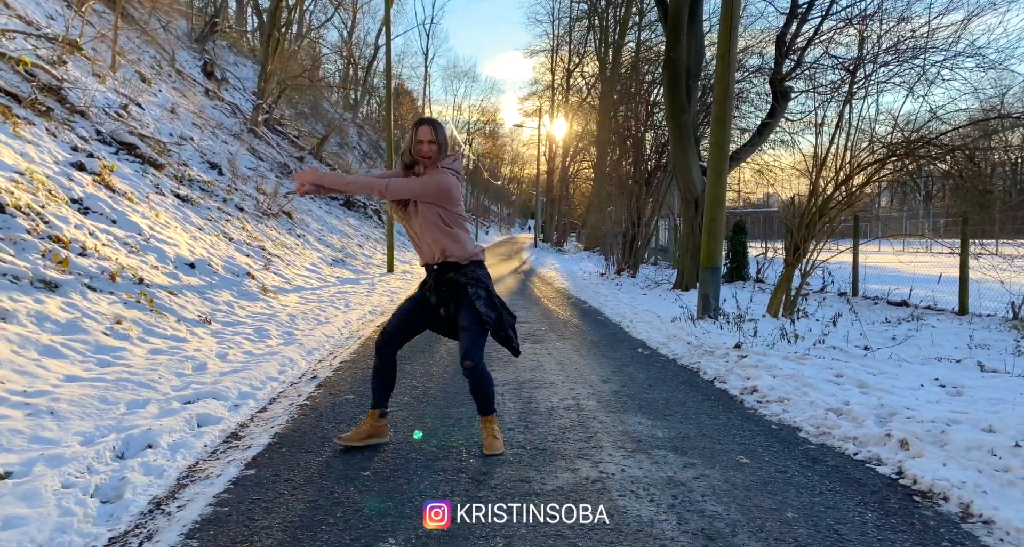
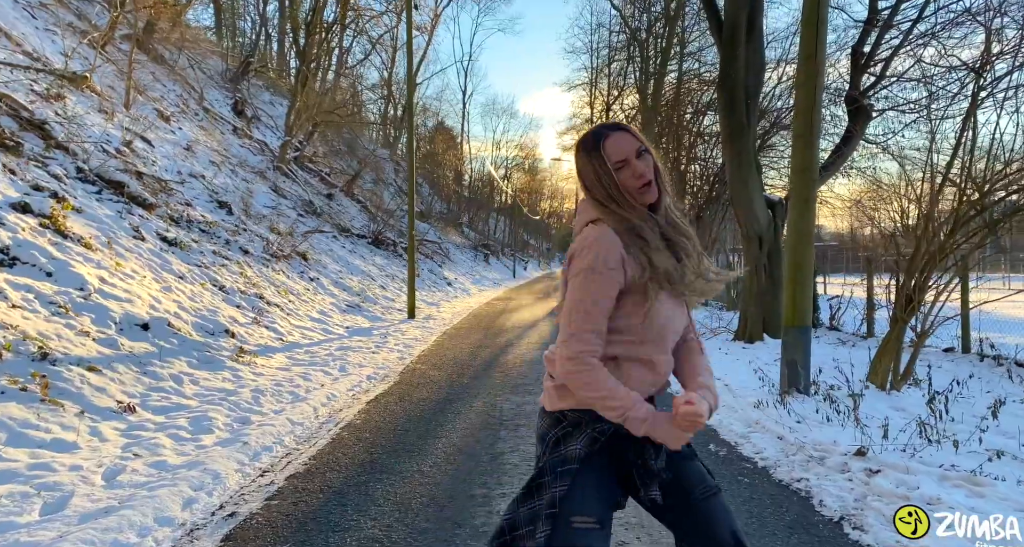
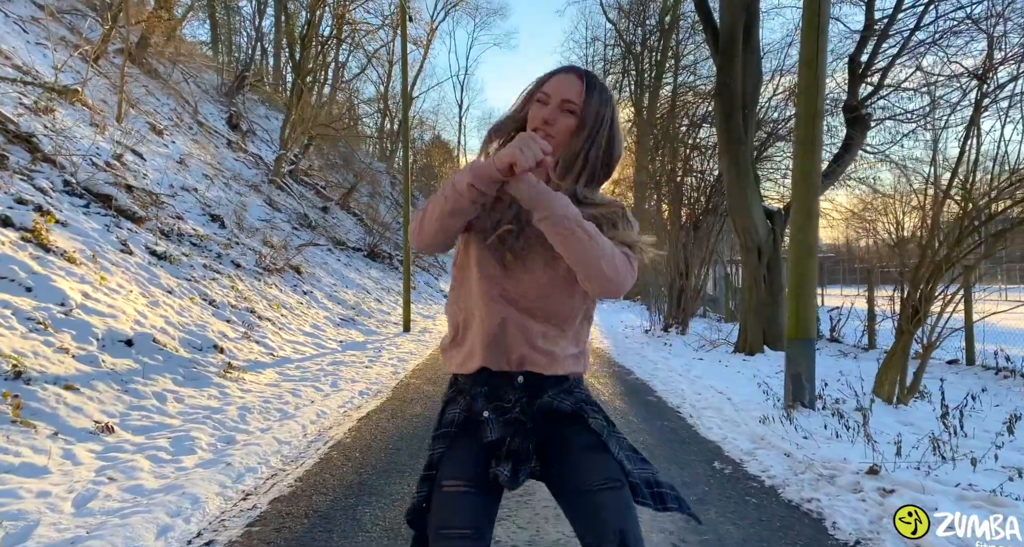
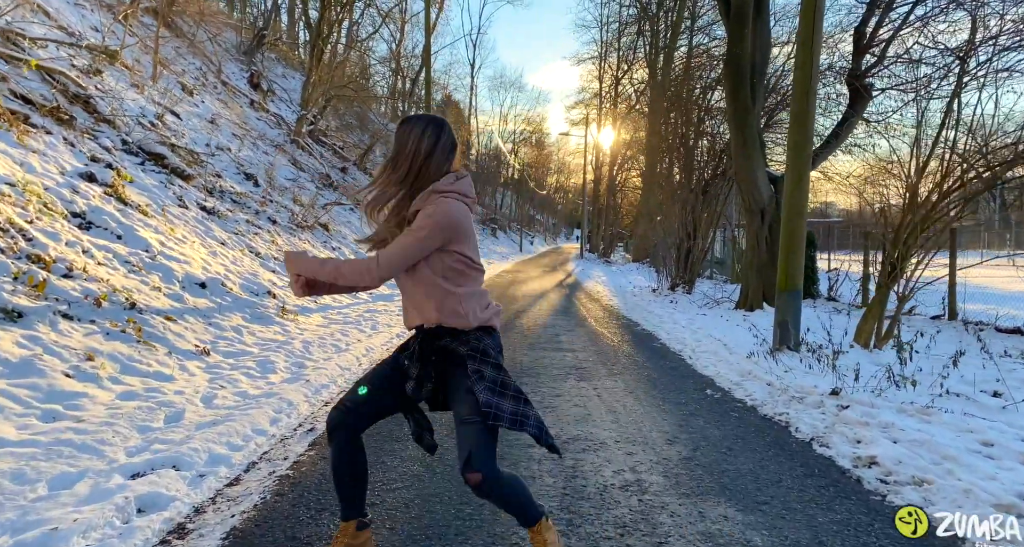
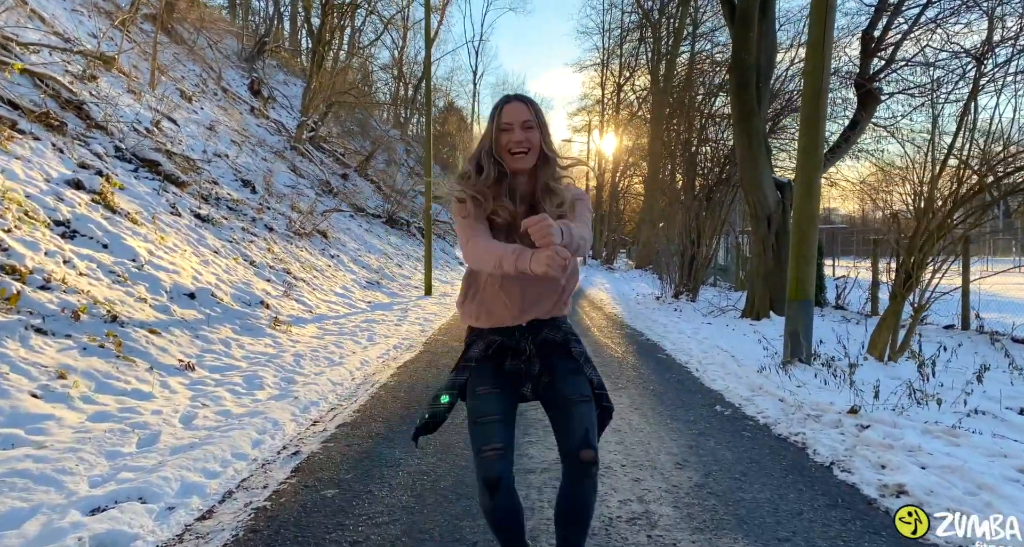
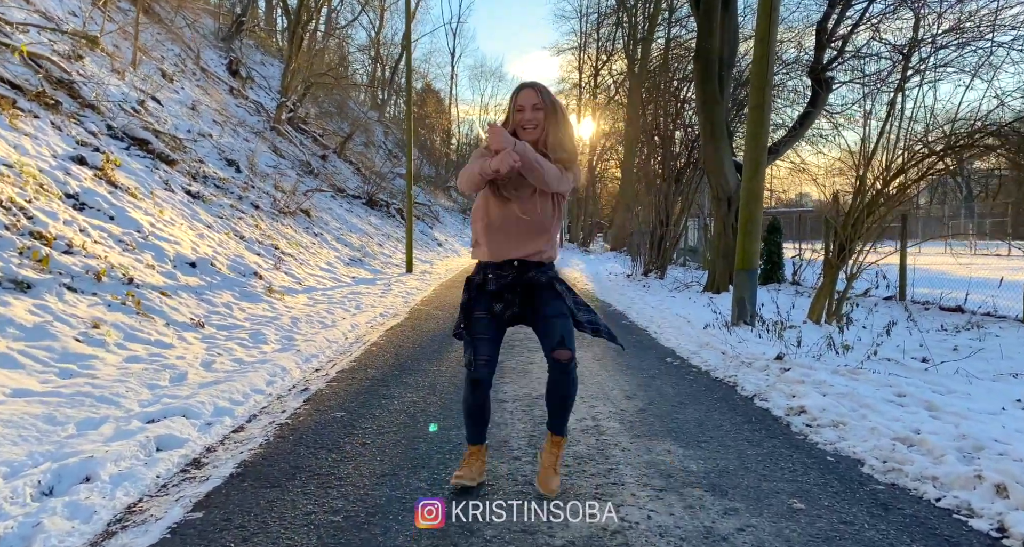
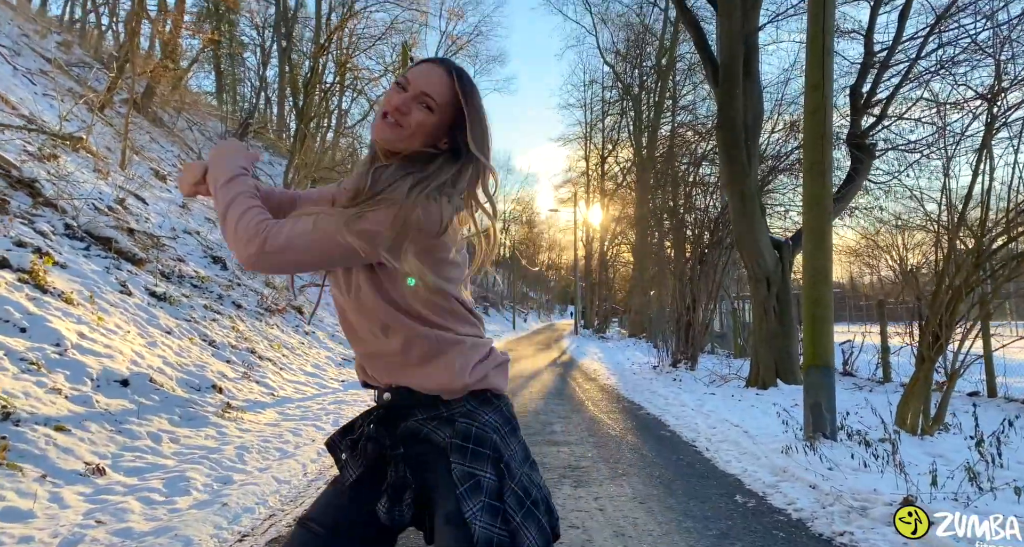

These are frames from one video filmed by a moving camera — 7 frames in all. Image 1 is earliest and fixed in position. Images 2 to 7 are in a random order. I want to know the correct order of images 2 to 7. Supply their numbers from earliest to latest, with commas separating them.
6, 4, 5, 2, 3, 7
